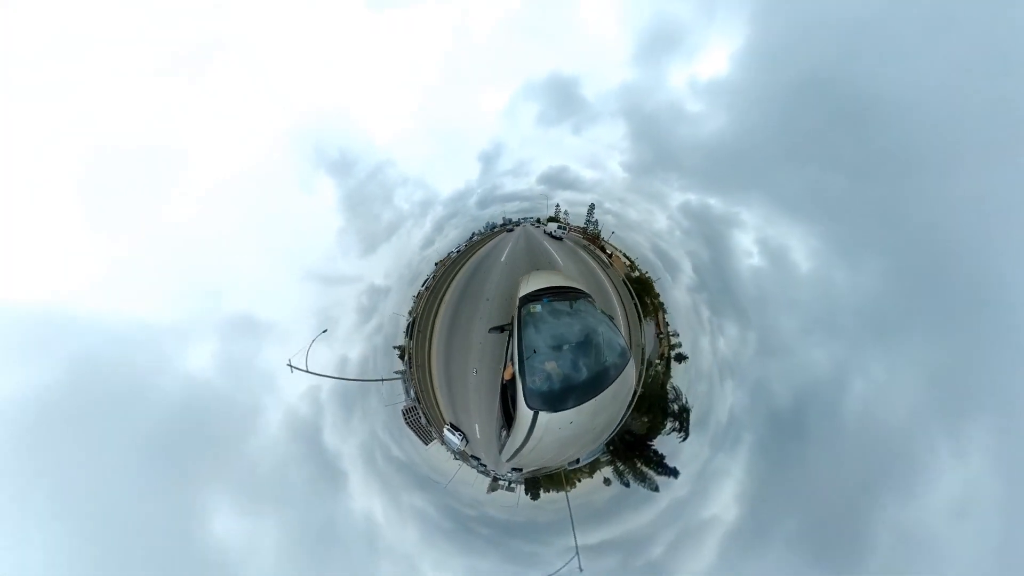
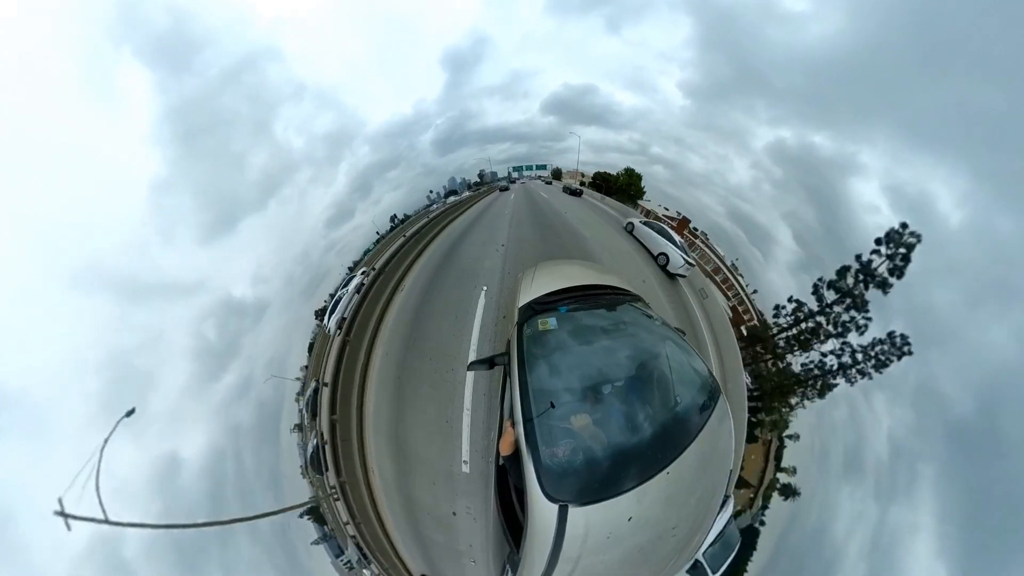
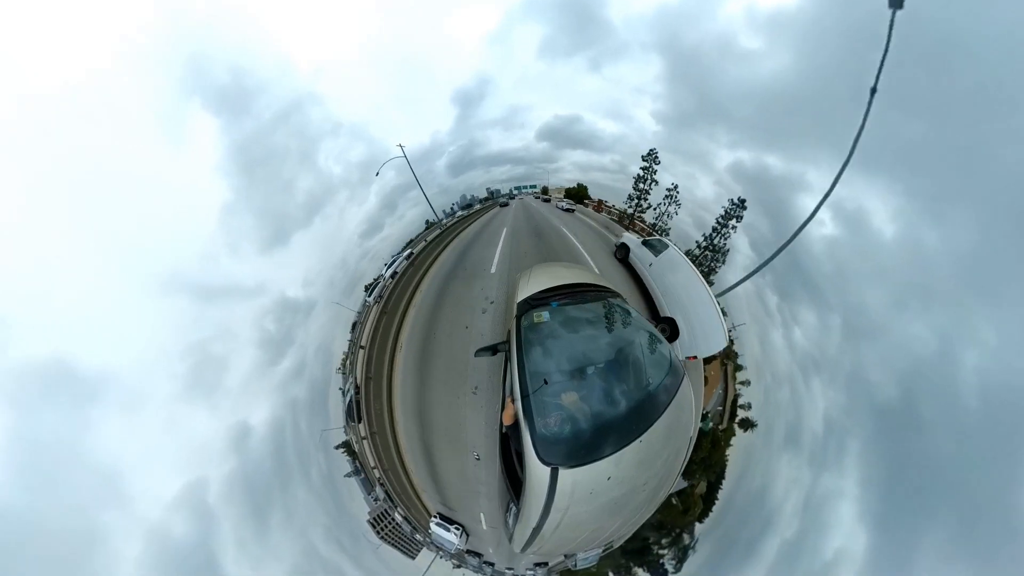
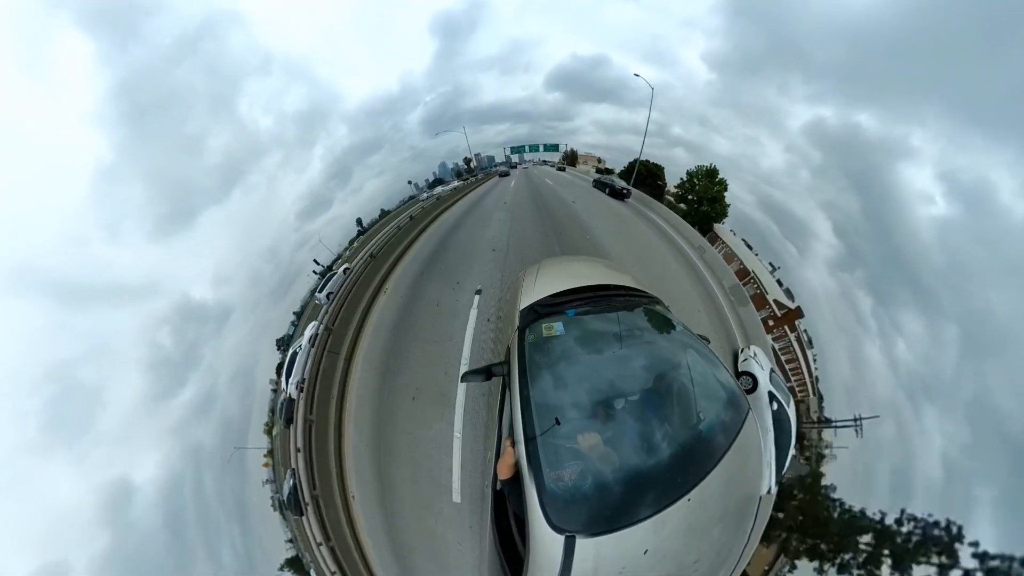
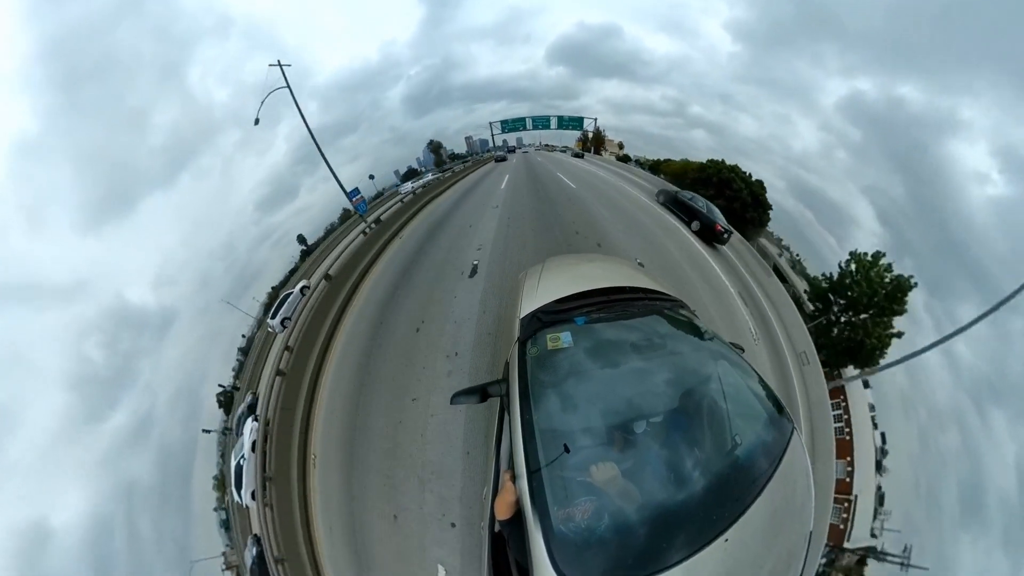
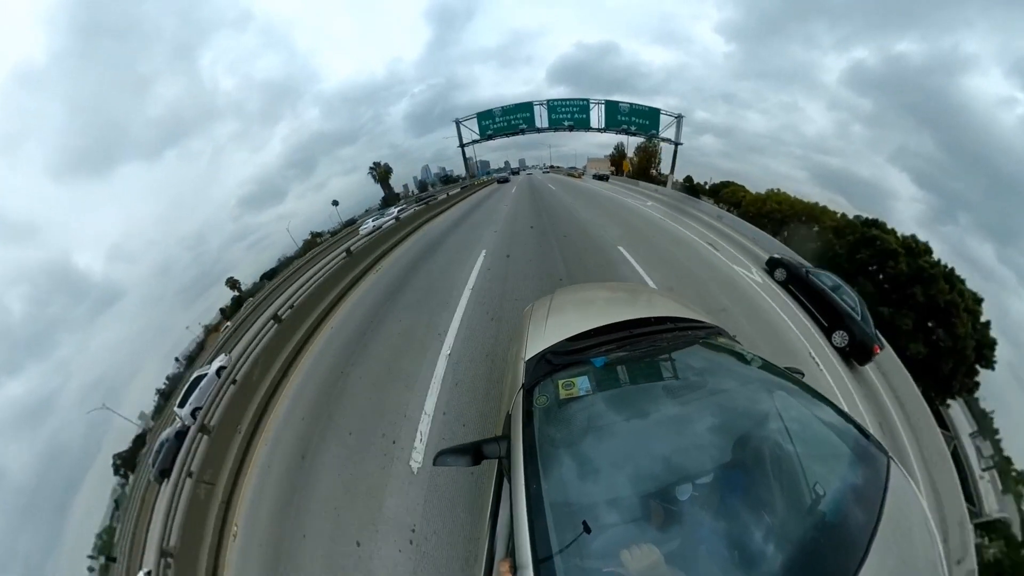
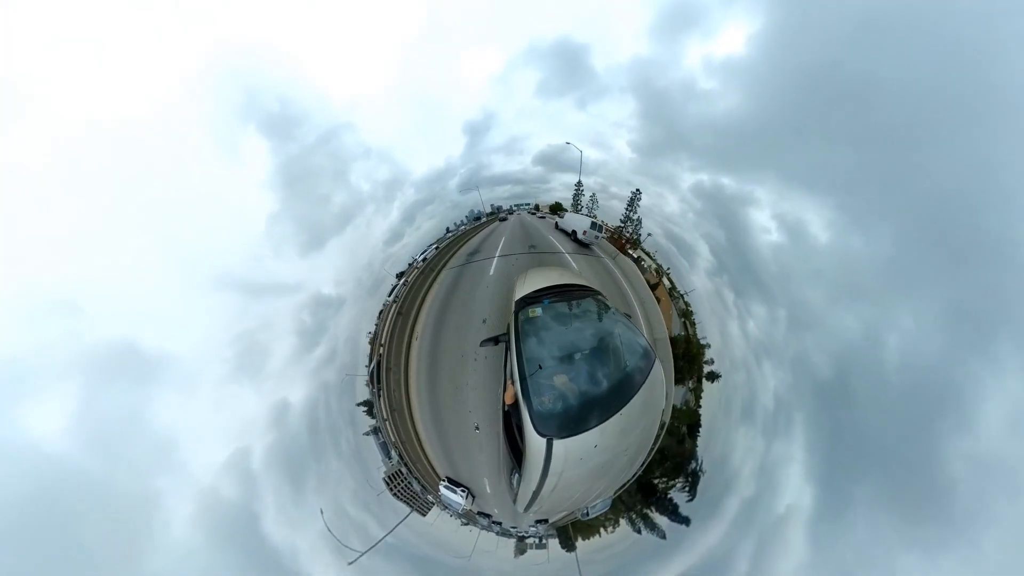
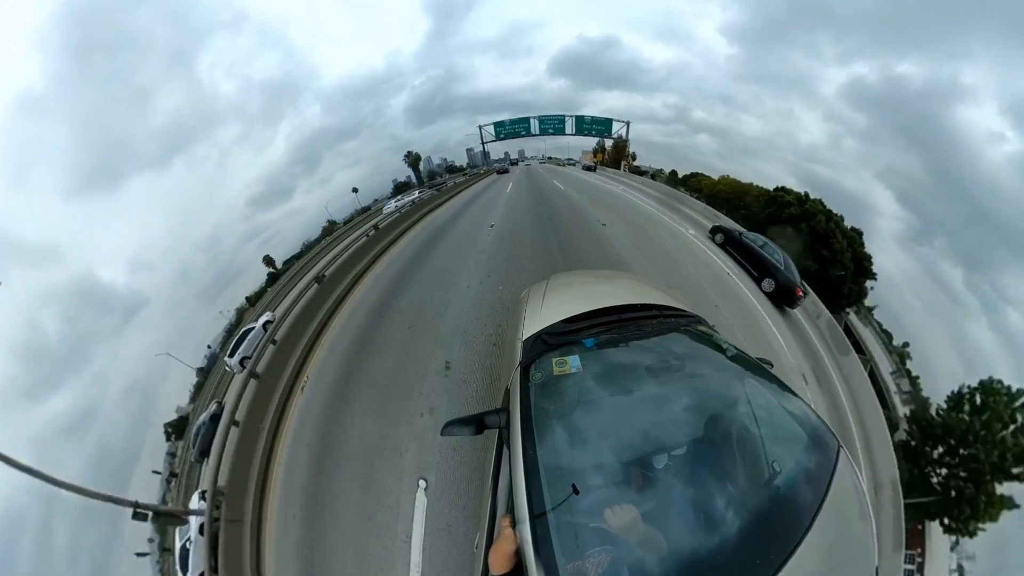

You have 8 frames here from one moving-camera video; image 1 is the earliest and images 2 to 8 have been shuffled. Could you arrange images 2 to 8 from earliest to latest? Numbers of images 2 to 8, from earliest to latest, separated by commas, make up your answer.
7, 3, 2, 4, 5, 8, 6
